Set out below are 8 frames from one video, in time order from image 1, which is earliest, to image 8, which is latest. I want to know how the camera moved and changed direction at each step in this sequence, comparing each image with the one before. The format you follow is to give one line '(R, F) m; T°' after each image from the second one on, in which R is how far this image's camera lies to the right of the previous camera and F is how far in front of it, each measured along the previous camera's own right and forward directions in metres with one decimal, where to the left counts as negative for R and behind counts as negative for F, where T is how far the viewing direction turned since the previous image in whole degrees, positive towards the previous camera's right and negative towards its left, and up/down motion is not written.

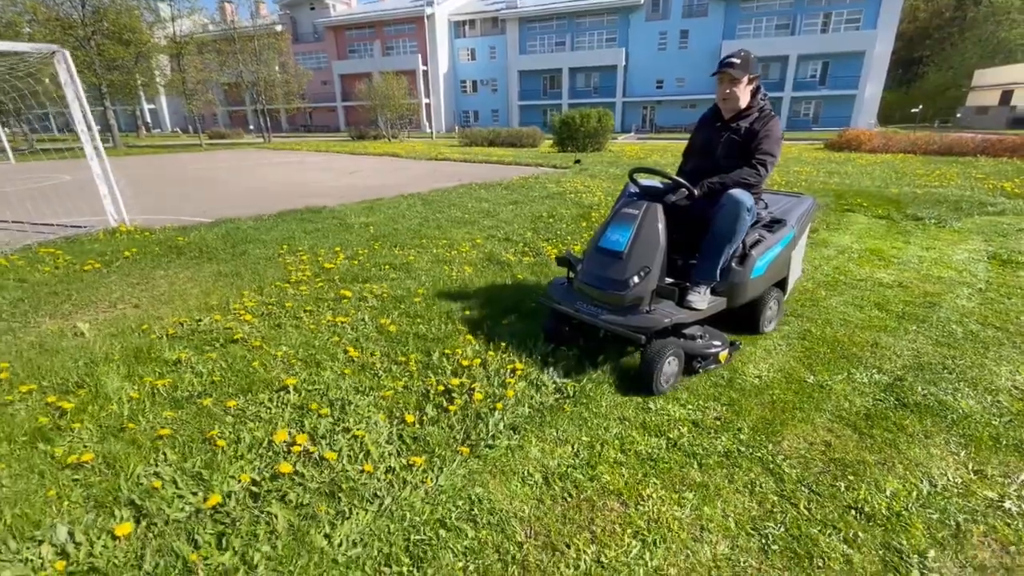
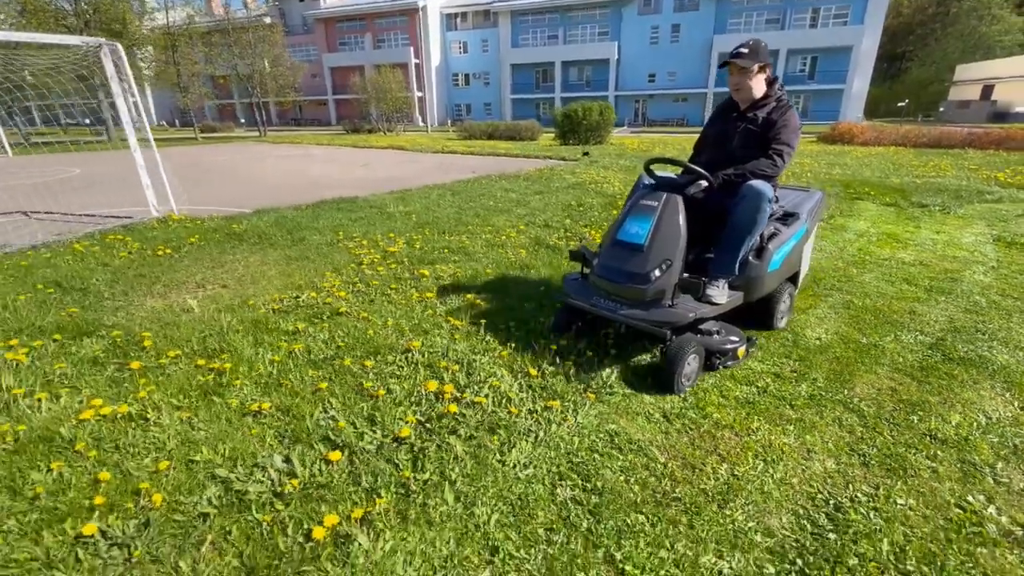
(-0.6, -0.3) m; +1°
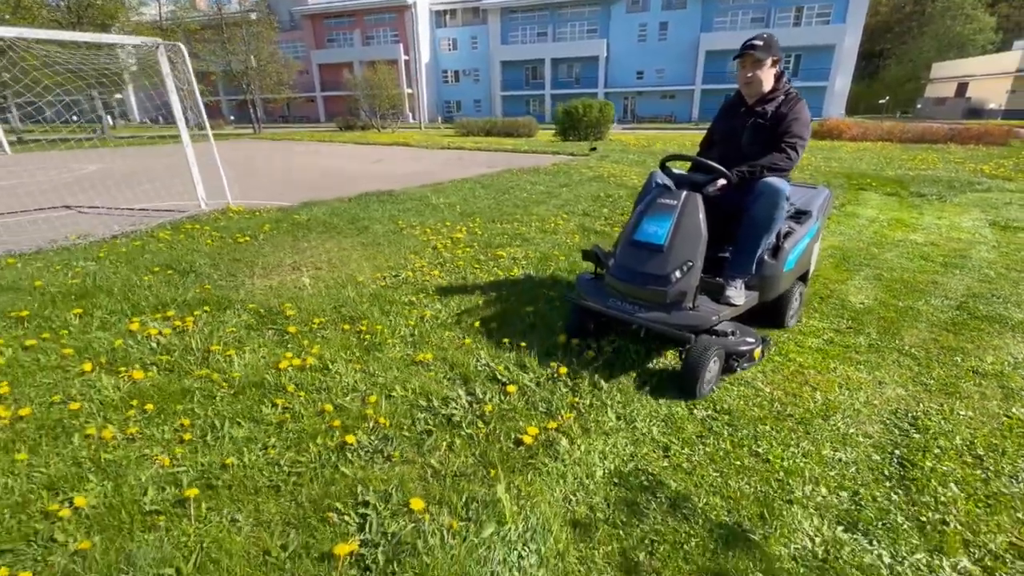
(-0.7, -0.4) m; +2°
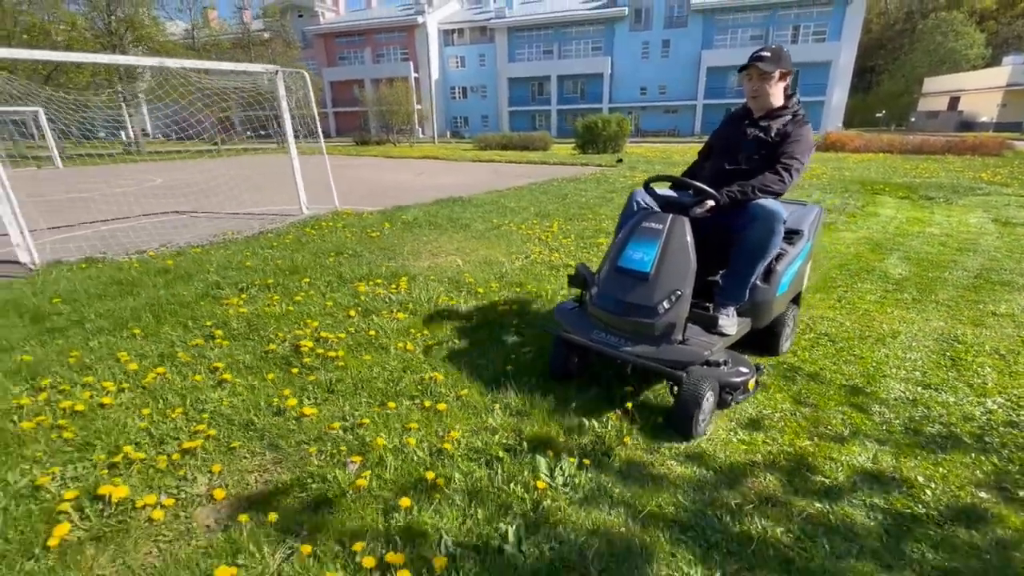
(-1.1, -1.0) m; 0°
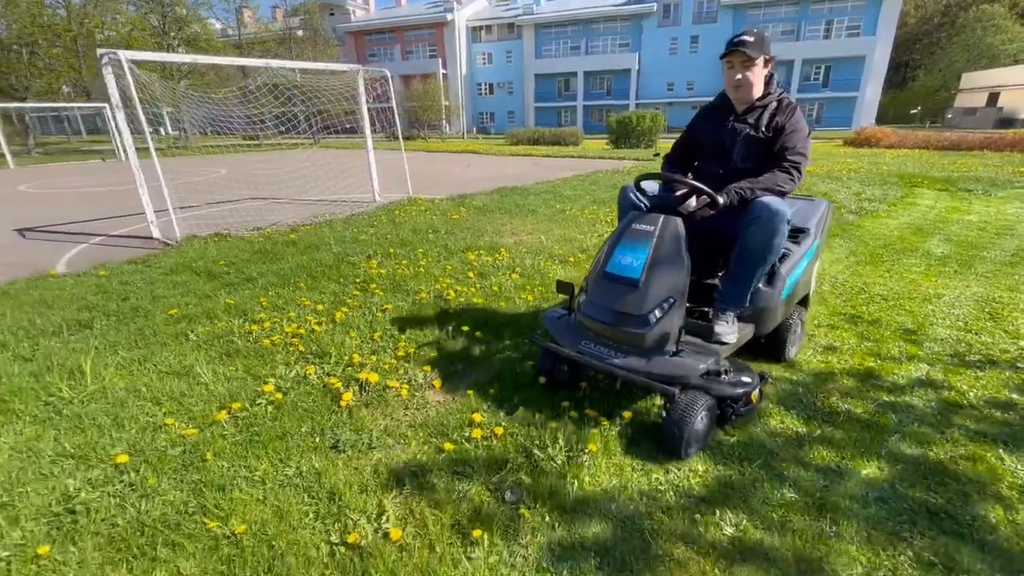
(-0.7, -0.7) m; -2°
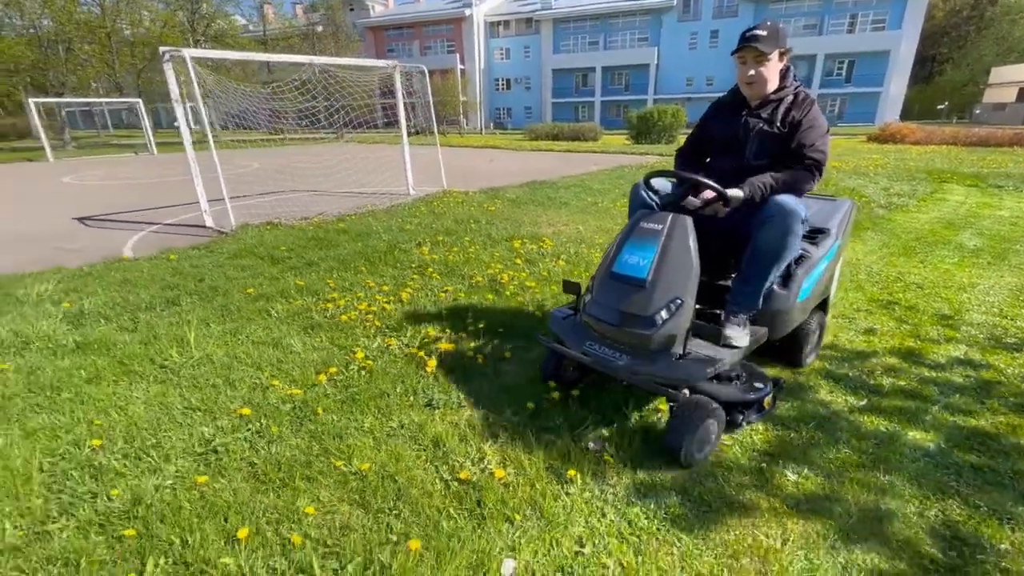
(-0.3, -0.2) m; -1°
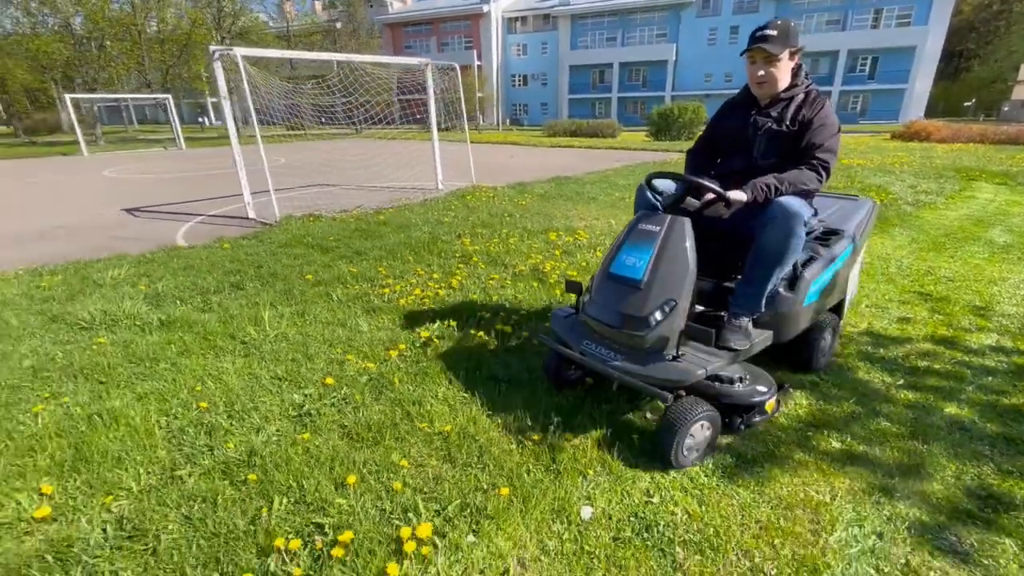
(-0.3, -0.2) m; -1°
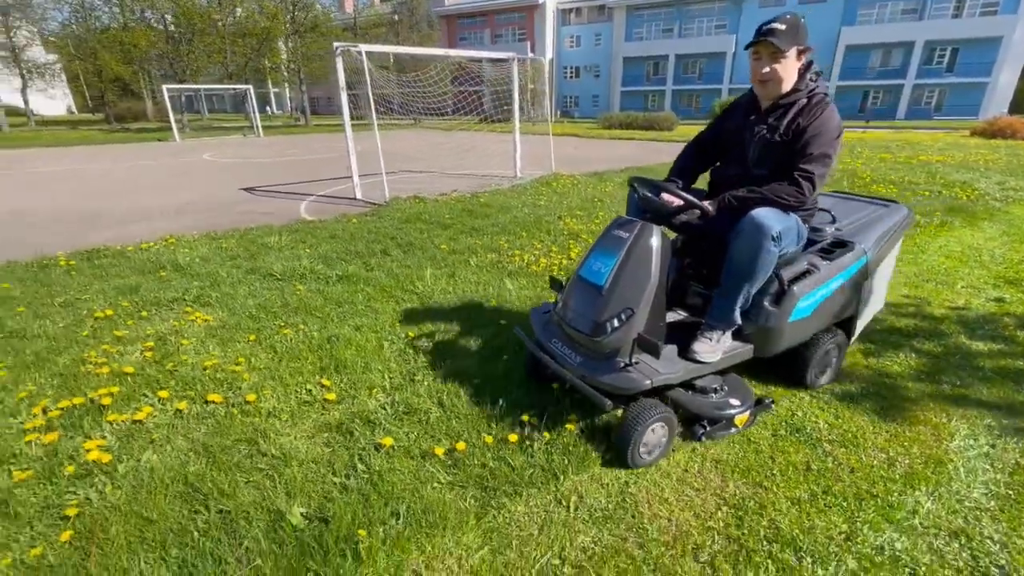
(-0.7, -0.6) m; -5°
